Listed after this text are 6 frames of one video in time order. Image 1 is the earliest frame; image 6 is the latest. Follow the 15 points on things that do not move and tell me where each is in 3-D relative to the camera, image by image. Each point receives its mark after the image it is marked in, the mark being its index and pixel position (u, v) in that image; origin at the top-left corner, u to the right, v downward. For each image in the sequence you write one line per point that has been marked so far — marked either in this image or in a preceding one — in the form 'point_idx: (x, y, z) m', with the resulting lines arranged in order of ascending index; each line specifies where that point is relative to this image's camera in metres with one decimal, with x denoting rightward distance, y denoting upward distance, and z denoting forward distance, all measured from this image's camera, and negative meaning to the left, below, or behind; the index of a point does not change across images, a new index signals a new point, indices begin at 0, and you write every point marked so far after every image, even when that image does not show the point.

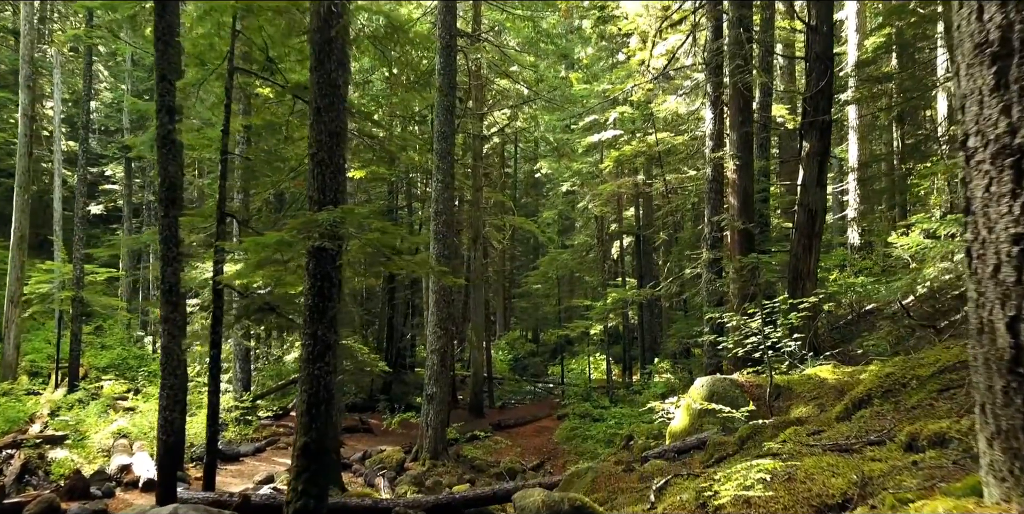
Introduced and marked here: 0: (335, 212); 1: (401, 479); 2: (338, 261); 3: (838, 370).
0: (-1.3, +0.3, +5.3) m
1: (-1.6, -3.2, +10.6) m
2: (-1.3, 0.0, +5.6) m
3: (+3.1, -1.1, +6.9) m
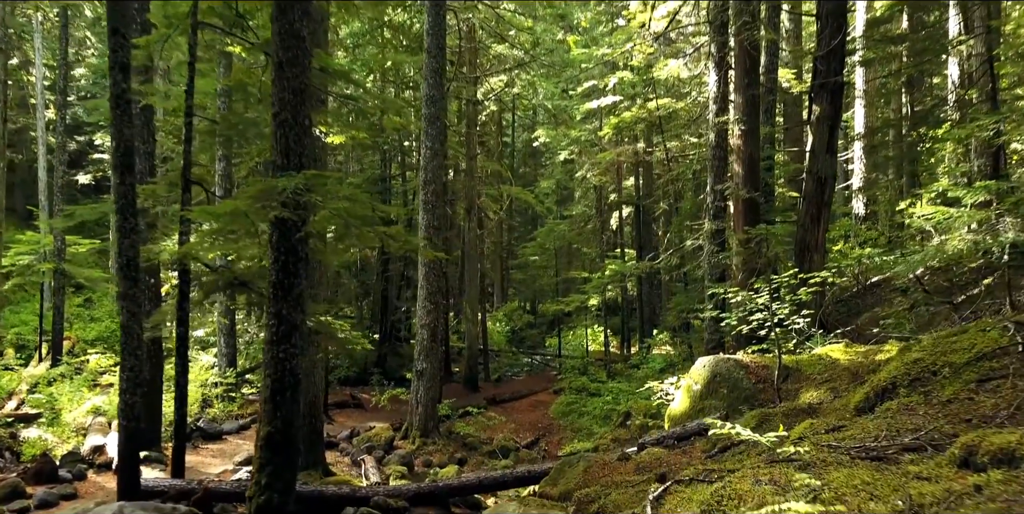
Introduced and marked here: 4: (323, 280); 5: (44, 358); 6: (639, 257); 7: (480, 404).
0: (-1.4, +0.5, +4.8) m
1: (-1.7, -2.8, +10.2) m
2: (-1.5, +0.2, +5.1) m
3: (+3.0, -0.8, +6.4) m
4: (-2.3, -0.3, +9.0) m
5: (-10.7, -2.3, +16.7) m
6: (+3.5, 0.0, +20.0) m
7: (-0.7, -3.2, +15.6) m
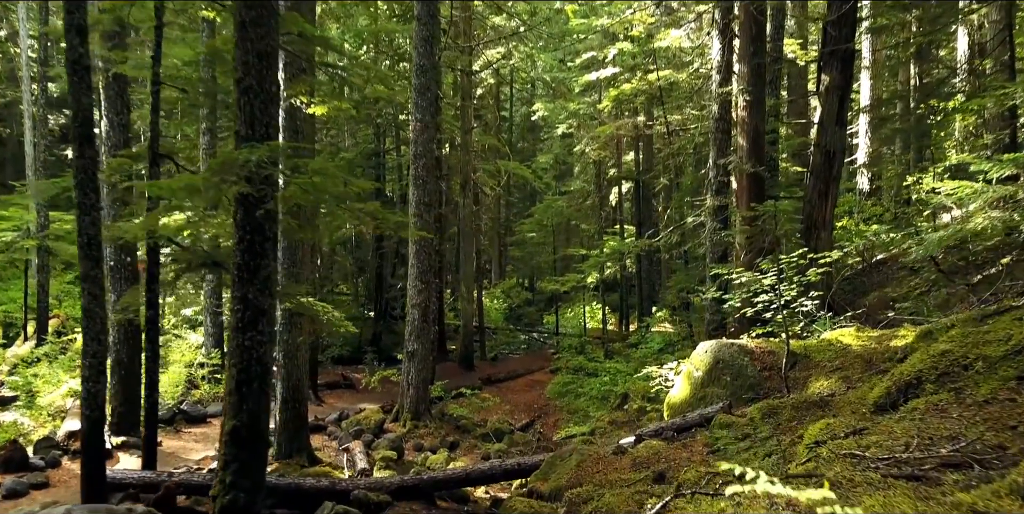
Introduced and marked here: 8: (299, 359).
0: (-1.5, +0.6, +4.4) m
1: (-1.8, -2.5, +9.8) m
2: (-1.5, +0.3, +4.7) m
3: (+2.9, -0.6, +6.0) m
4: (-2.4, 0.0, +8.6) m
5: (-10.8, -1.8, +16.3) m
6: (+3.4, +0.6, +19.6) m
7: (-0.8, -2.7, +15.2) m
8: (-2.4, -1.2, +8.3) m
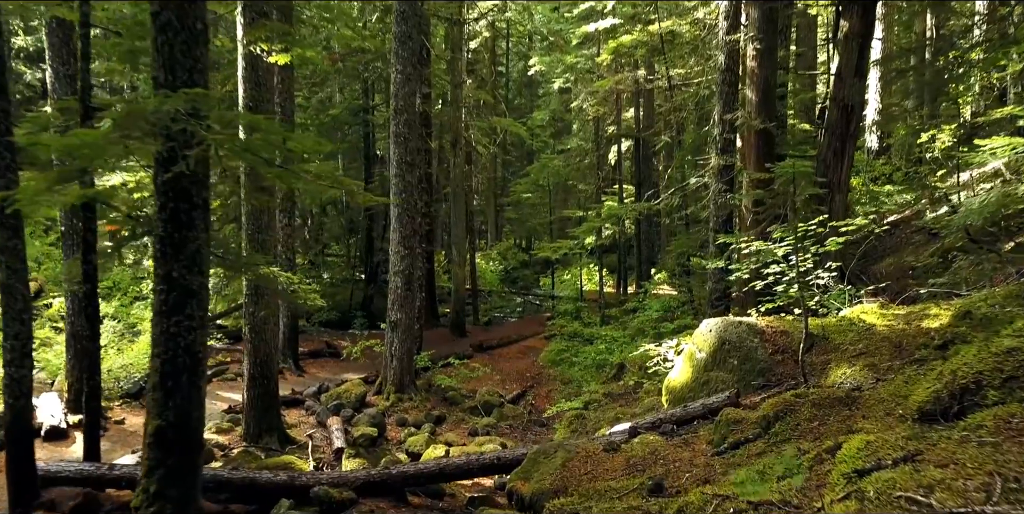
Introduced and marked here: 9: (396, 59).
0: (-1.6, +0.8, +3.6) m
1: (-2.0, -2.1, +9.3) m
2: (-1.7, +0.5, +3.9) m
3: (+2.8, -0.4, +5.3) m
4: (-2.6, +0.3, +7.9) m
5: (-11.0, -1.0, +15.7) m
6: (+3.2, +1.6, +18.8) m
7: (-0.9, -1.9, +14.6) m
8: (-2.6, -0.8, +7.7) m
9: (-1.6, +2.8, +10.2) m
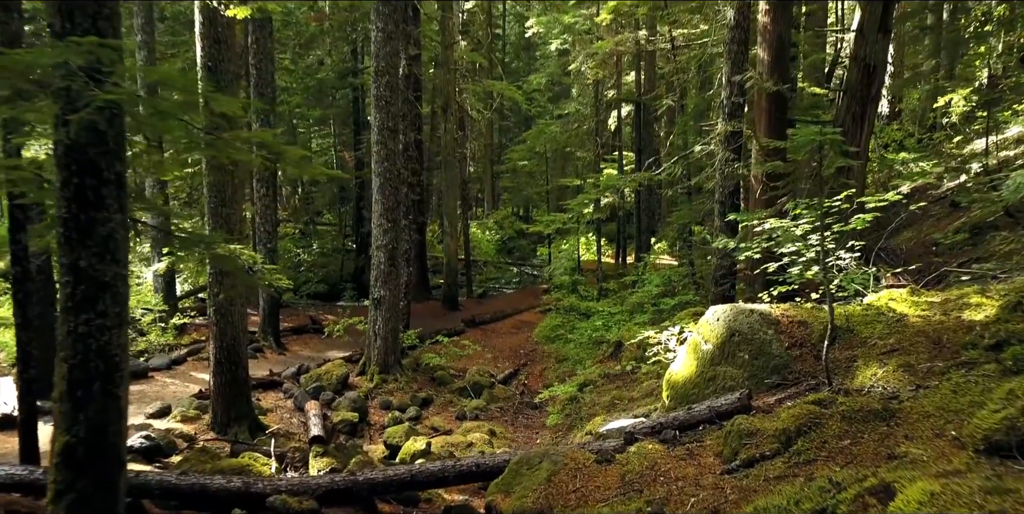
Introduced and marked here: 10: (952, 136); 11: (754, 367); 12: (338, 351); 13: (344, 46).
0: (-1.8, +0.8, +2.9) m
1: (-2.1, -1.8, +8.7) m
2: (-1.8, +0.5, +3.3) m
3: (+2.6, -0.3, +4.7) m
4: (-2.7, +0.6, +7.2) m
5: (-11.1, -0.4, +15.1) m
6: (+3.1, +2.4, +18.0) m
7: (-1.1, -1.4, +14.1) m
8: (-2.7, -0.6, +7.1) m
9: (-1.7, +3.1, +9.4) m
10: (+6.9, +1.9, +11.4) m
11: (+1.5, -0.7, +4.5) m
12: (-2.7, -1.4, +11.3) m
13: (-4.2, +5.3, +18.2) m
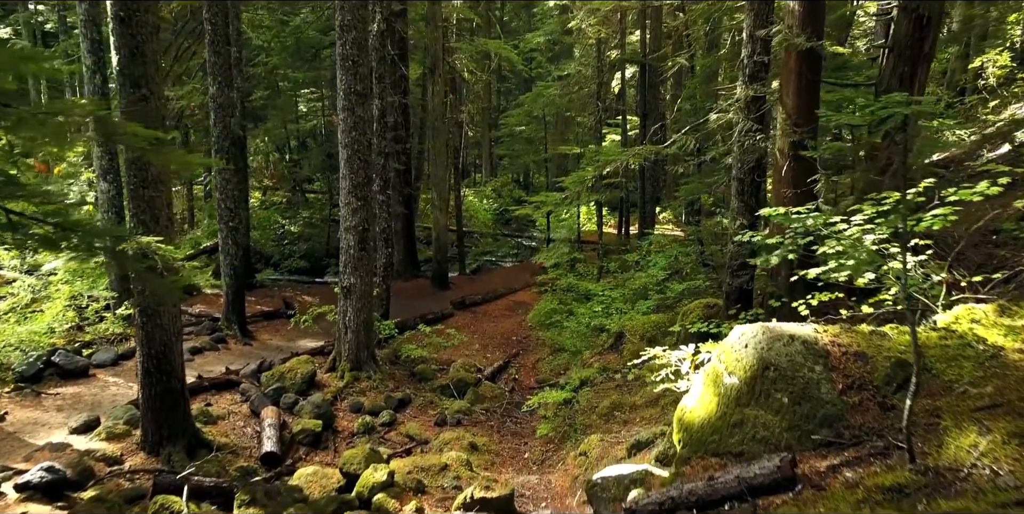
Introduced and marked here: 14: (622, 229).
0: (-1.9, +0.7, +1.7) m
1: (-2.2, -1.6, +7.7) m
2: (-2.0, +0.4, +2.1) m
3: (+2.5, -0.3, +3.6) m
4: (-2.8, +0.7, +6.0) m
5: (-11.2, +0.1, +14.0) m
6: (+3.0, +3.0, +16.8) m
7: (-1.2, -0.9, +13.0) m
8: (-2.9, -0.5, +6.0) m
9: (-1.9, +3.3, +8.1) m
10: (+6.8, +2.2, +10.1) m
11: (+1.3, -0.7, +3.4) m
12: (-2.9, -1.2, +10.3) m
13: (-4.3, +5.9, +16.8) m
14: (+2.9, +0.7, +19.1) m
